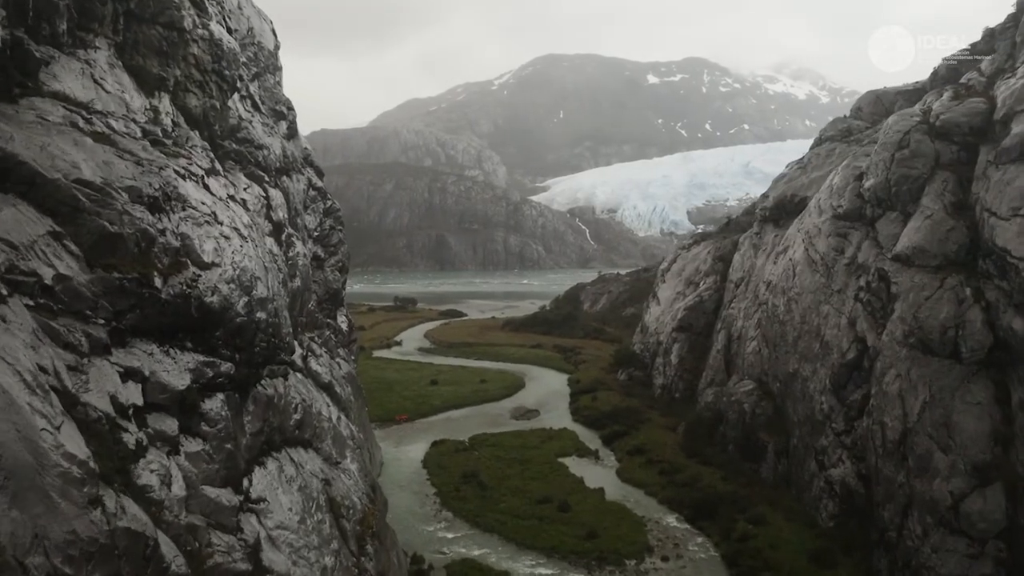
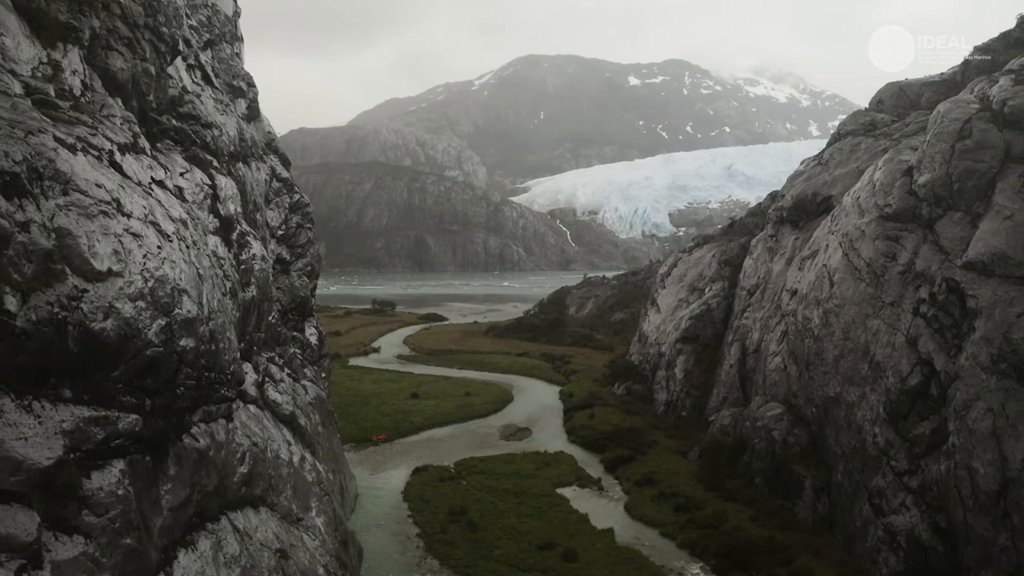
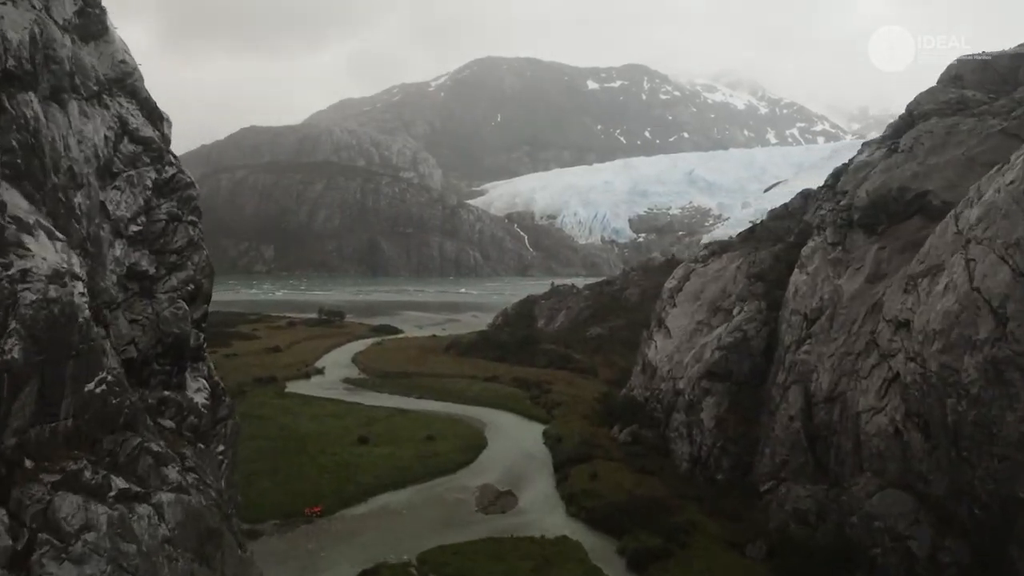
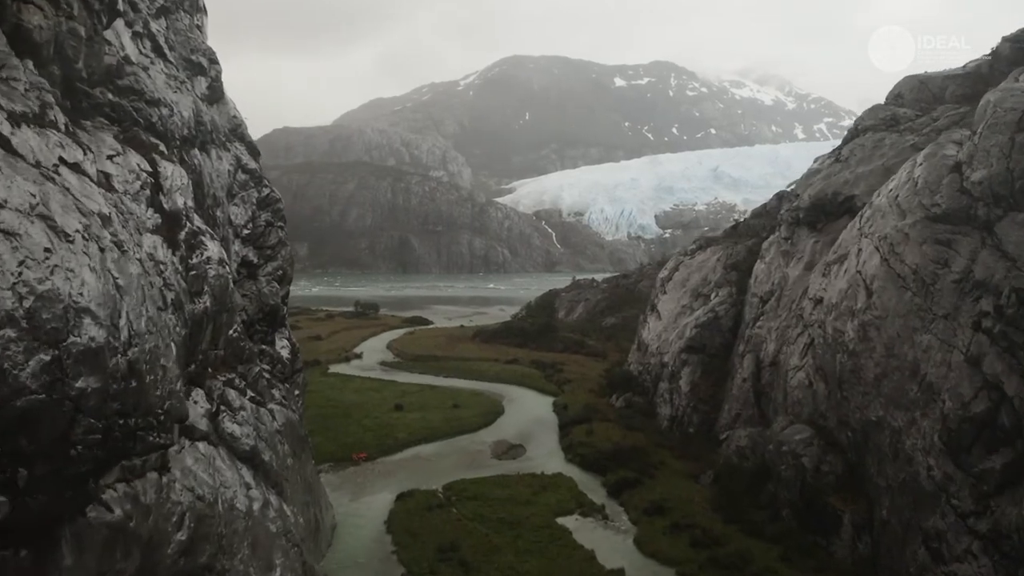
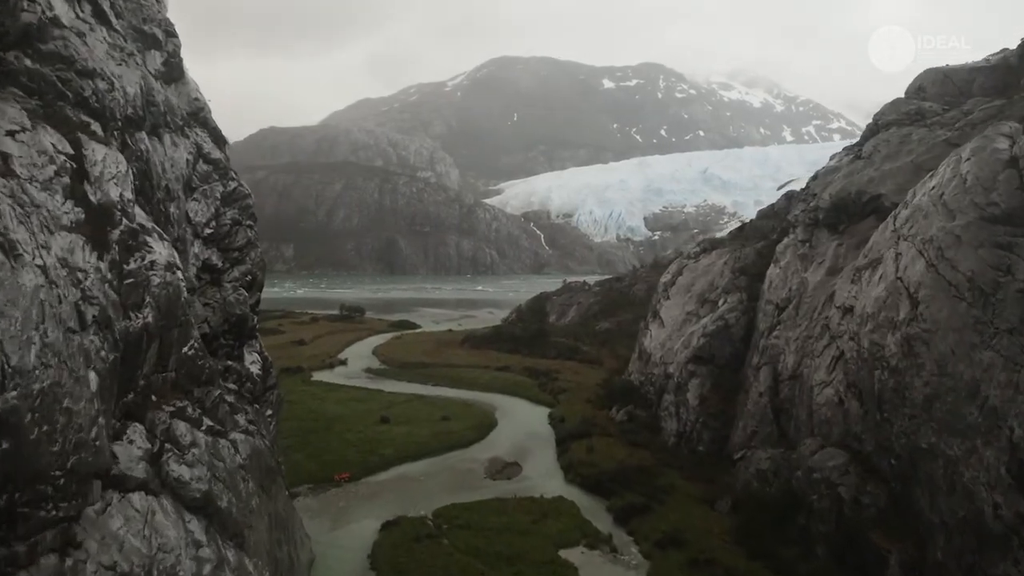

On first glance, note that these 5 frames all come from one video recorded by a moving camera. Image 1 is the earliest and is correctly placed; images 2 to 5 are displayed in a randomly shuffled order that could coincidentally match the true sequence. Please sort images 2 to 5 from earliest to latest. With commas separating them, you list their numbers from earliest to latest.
2, 4, 5, 3
